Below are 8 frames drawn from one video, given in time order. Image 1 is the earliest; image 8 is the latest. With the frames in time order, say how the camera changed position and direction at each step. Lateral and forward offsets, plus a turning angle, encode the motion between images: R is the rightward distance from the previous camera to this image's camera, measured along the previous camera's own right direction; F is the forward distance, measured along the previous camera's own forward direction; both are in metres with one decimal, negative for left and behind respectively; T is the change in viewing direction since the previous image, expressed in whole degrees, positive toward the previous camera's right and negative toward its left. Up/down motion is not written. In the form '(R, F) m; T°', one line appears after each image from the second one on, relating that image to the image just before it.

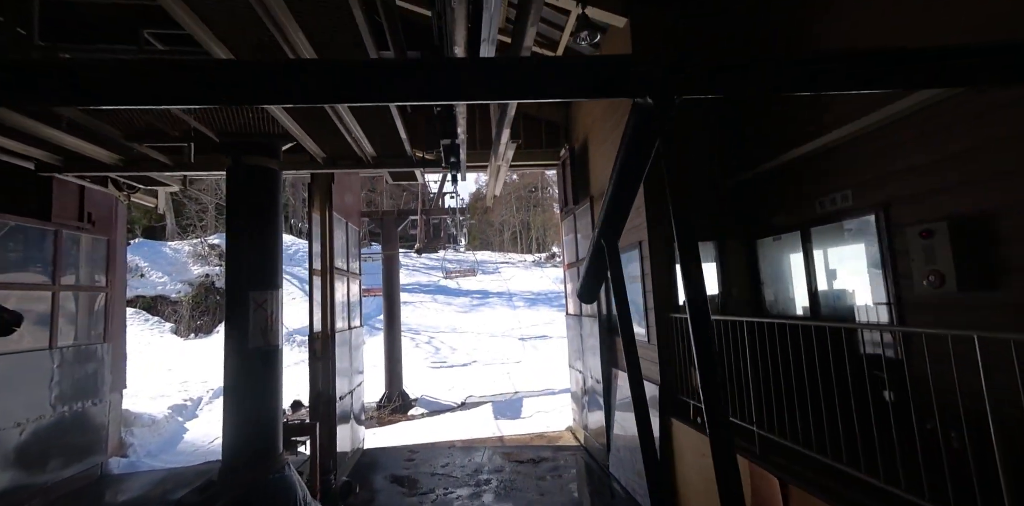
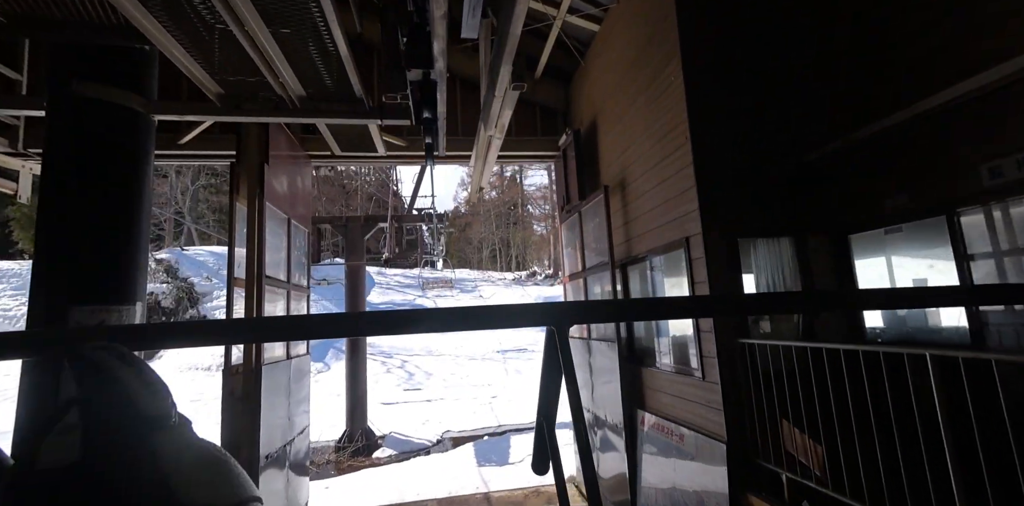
(-0.1, +1.0) m; +3°
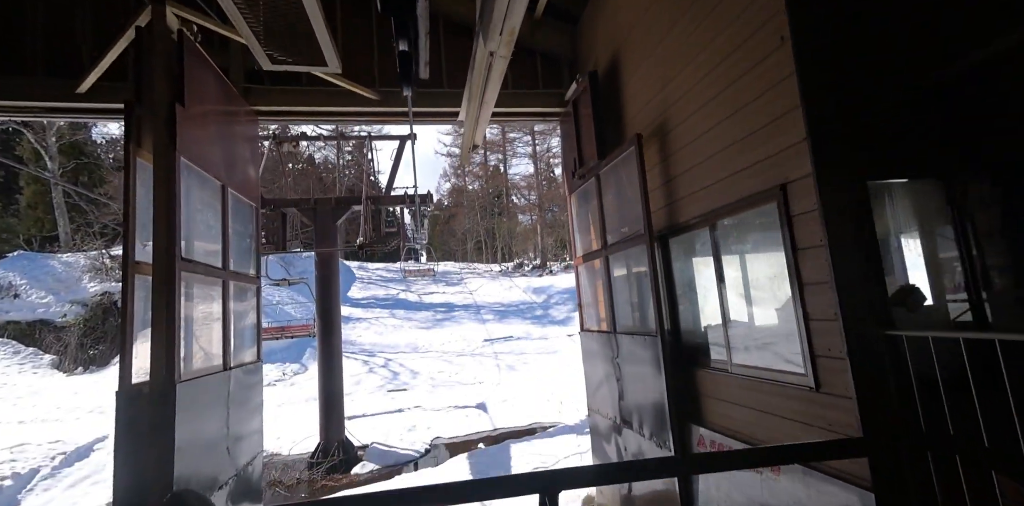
(-0.1, +0.8) m; +2°
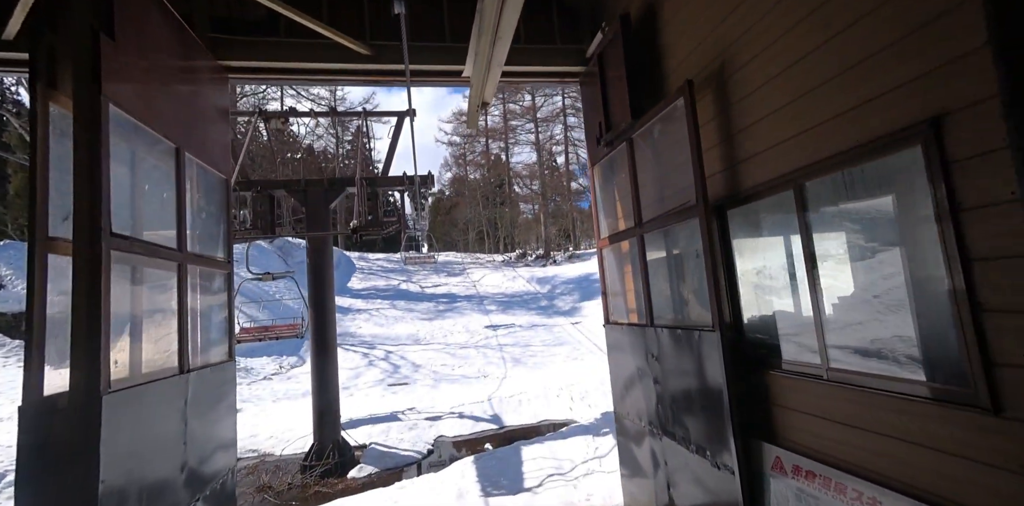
(-0.1, +0.5) m; 0°
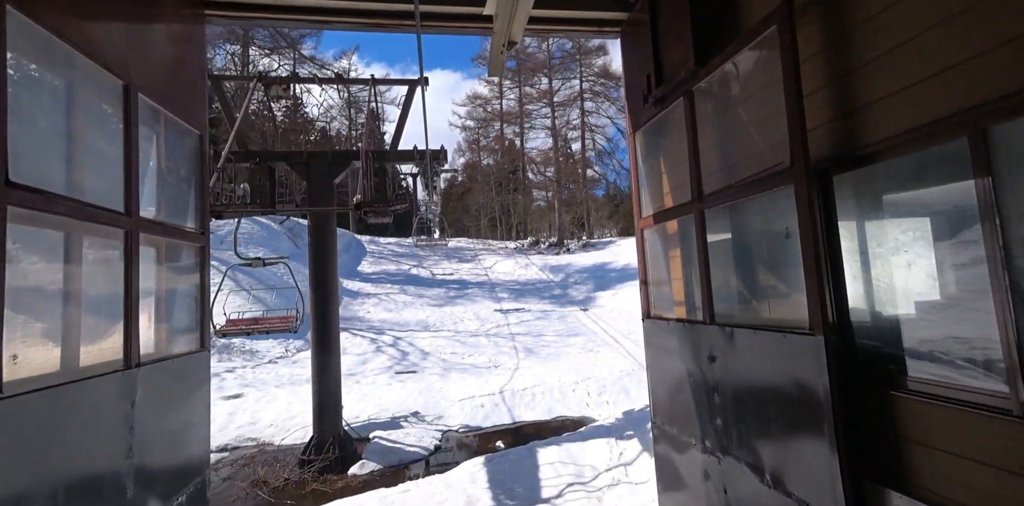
(-0.1, +0.5) m; -1°
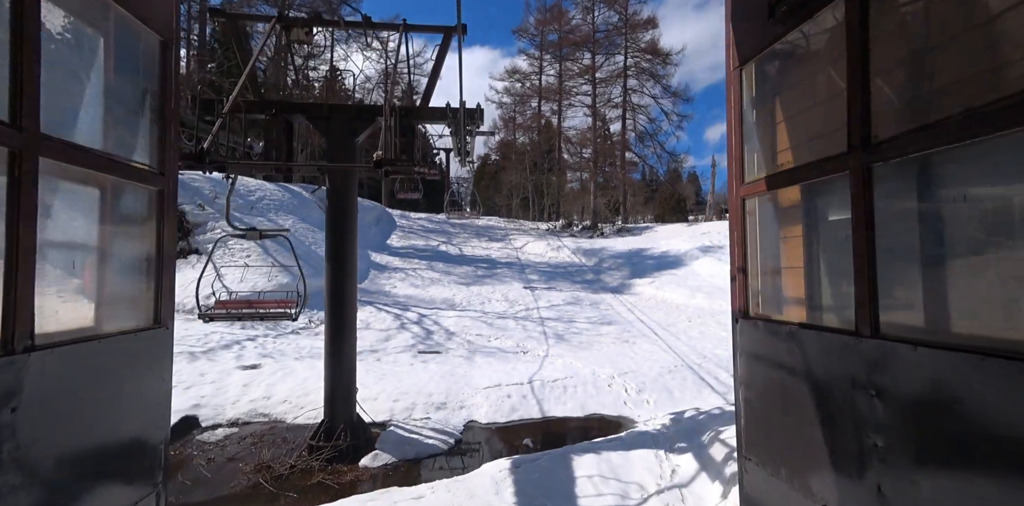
(-0.1, +0.7) m; -3°
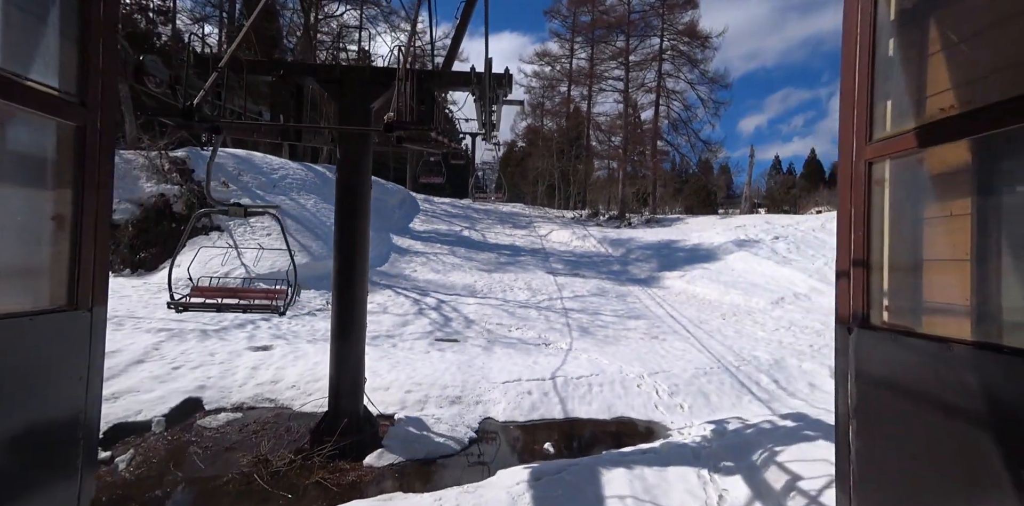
(0.0, +0.5) m; -3°
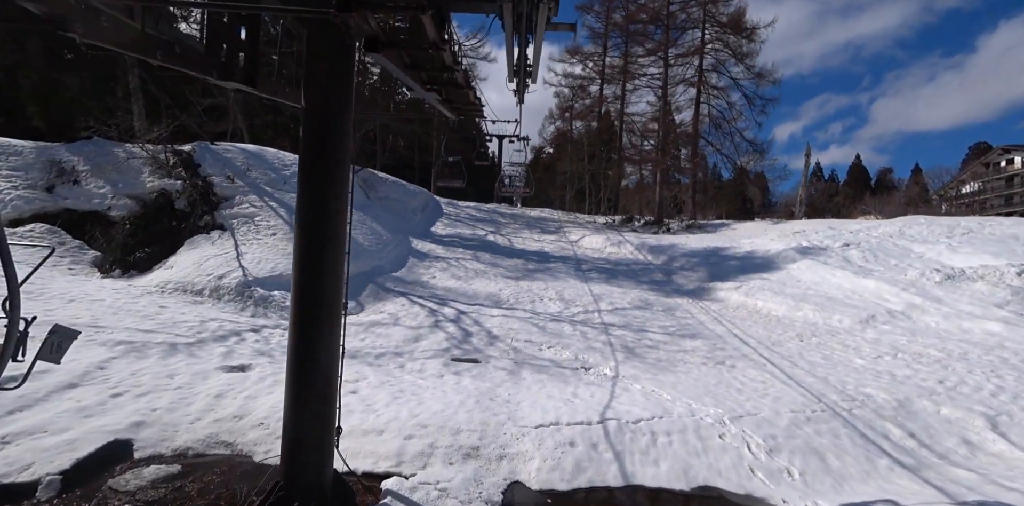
(-0.1, +1.6) m; -3°
